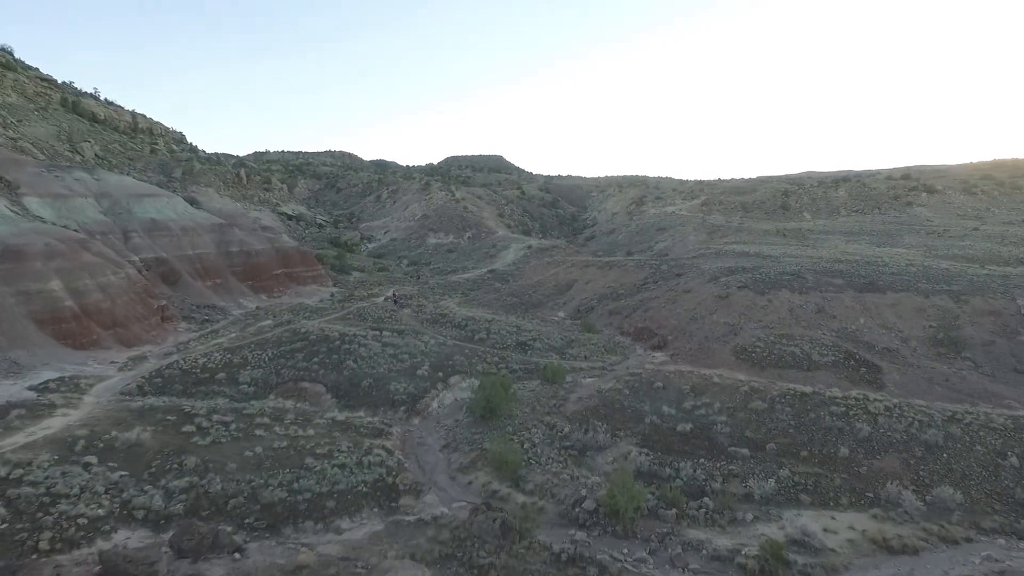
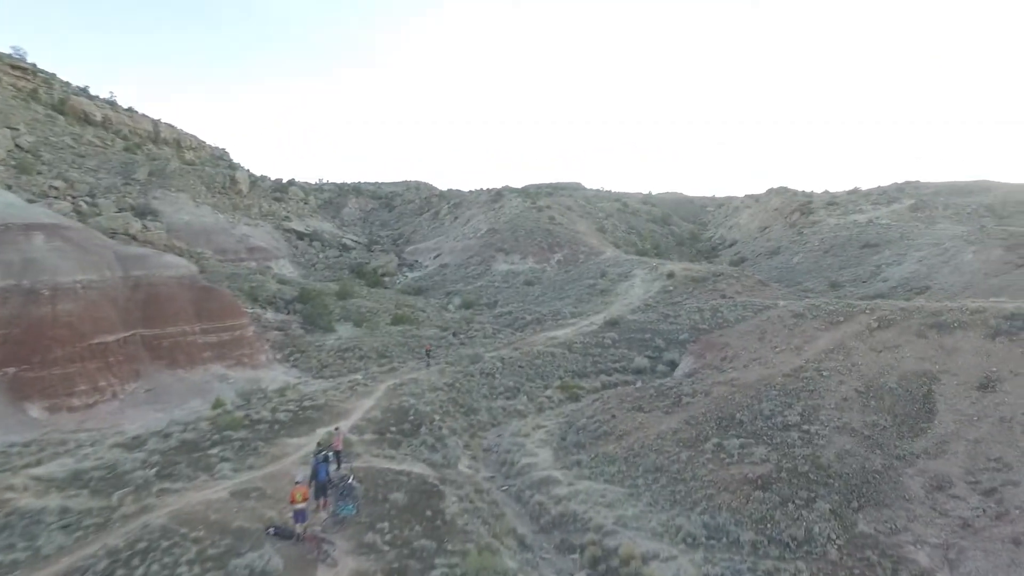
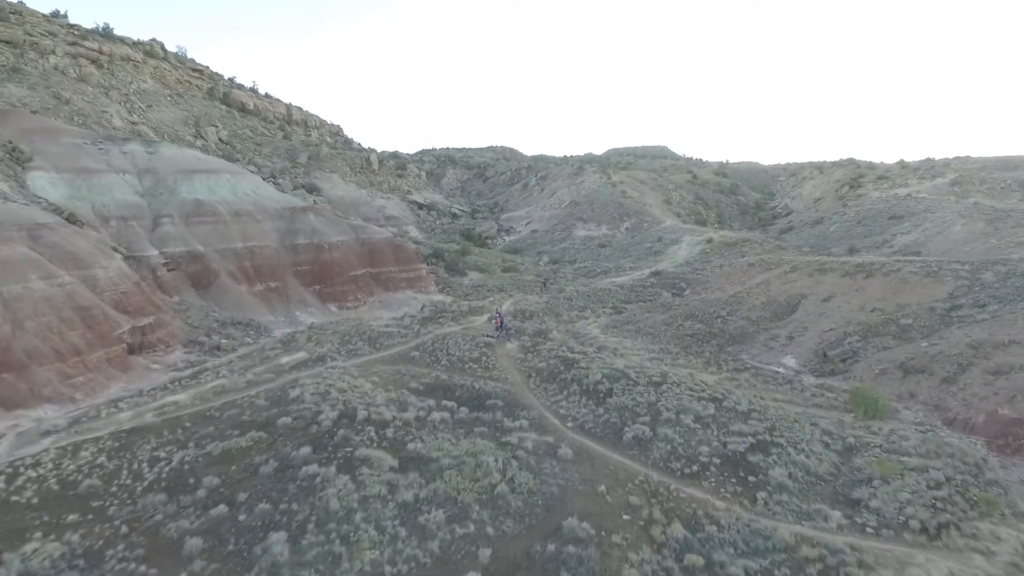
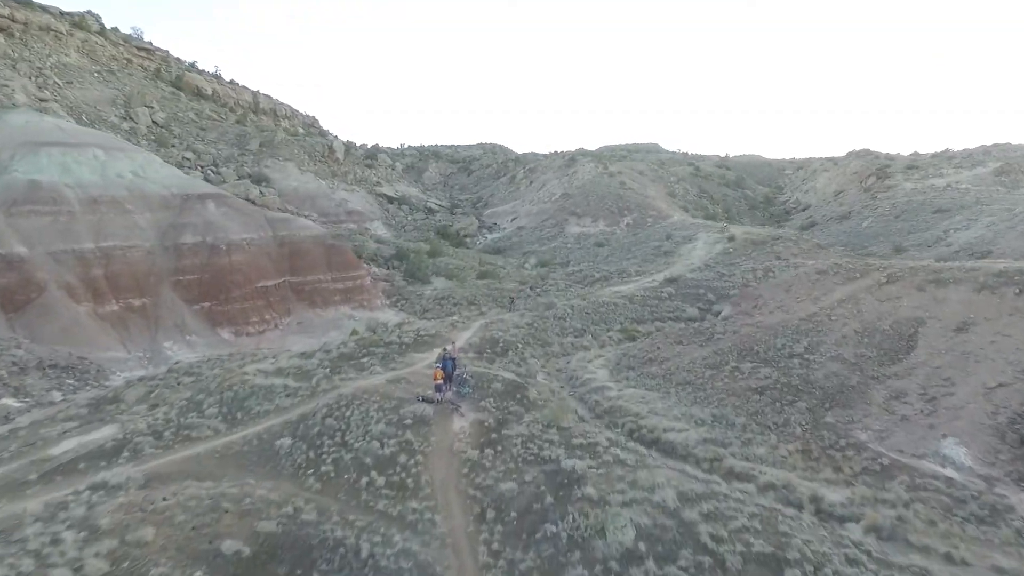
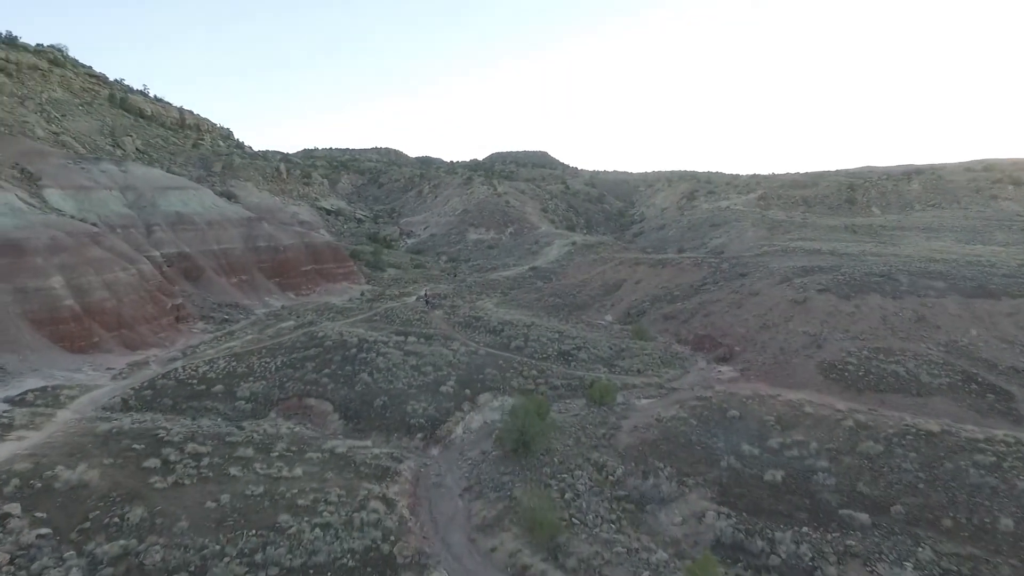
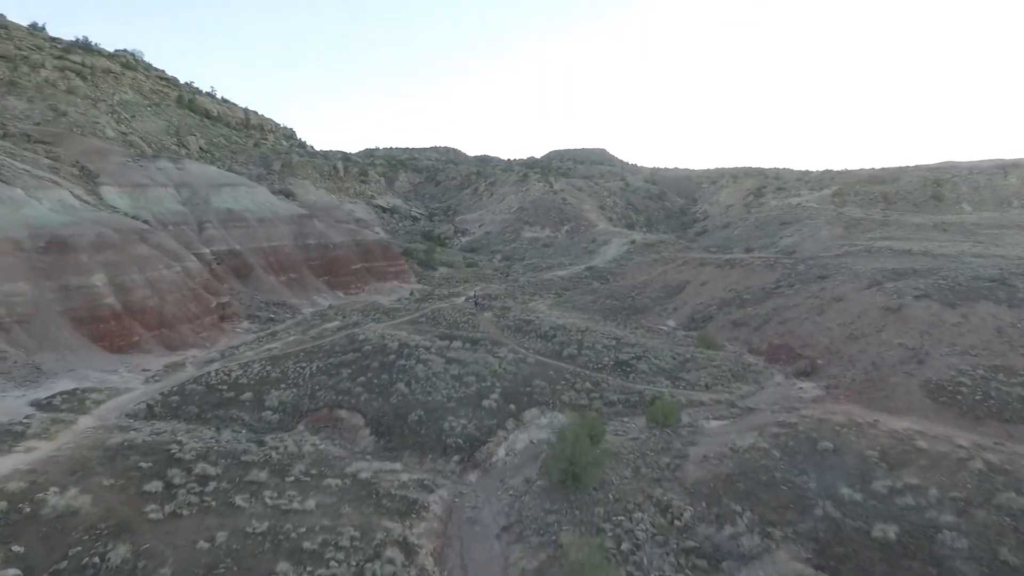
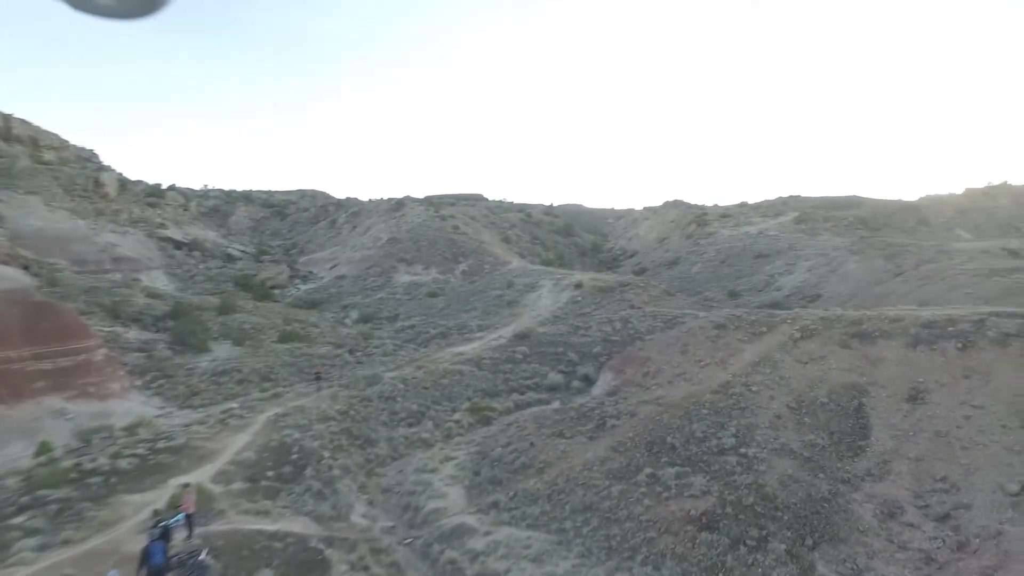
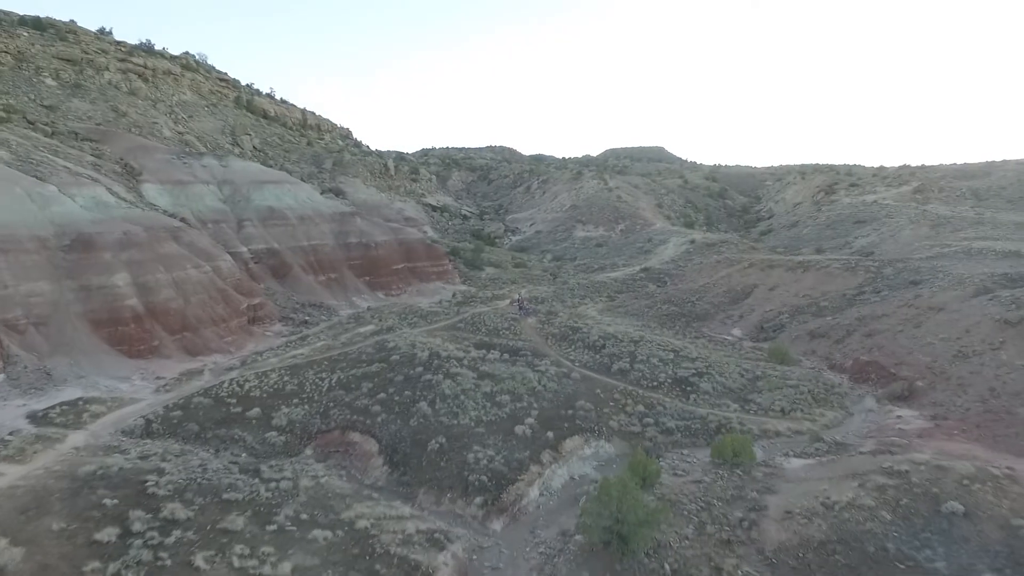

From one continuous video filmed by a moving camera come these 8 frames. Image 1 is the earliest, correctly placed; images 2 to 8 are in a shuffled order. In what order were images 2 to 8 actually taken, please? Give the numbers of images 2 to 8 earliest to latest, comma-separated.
5, 6, 8, 3, 4, 2, 7
